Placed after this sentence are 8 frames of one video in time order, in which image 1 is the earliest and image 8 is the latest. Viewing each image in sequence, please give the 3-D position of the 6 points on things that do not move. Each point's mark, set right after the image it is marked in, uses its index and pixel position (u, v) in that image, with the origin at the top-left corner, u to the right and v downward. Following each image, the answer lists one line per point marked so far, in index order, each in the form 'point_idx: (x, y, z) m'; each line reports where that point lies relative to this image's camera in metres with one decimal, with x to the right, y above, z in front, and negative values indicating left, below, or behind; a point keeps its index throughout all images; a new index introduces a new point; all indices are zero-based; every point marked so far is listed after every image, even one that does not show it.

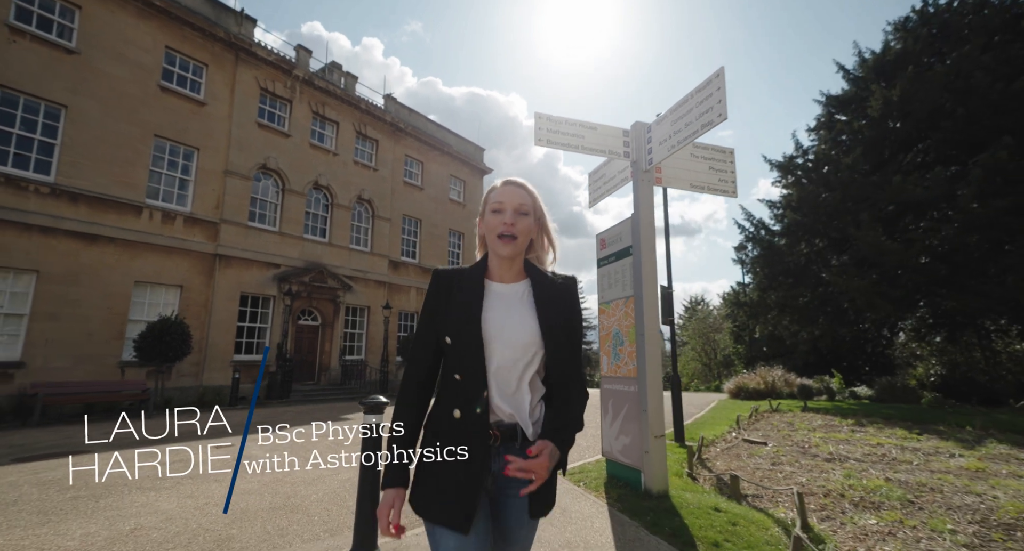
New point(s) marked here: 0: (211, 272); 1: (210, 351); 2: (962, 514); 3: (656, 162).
0: (-9.9, +0.1, +14.9) m
1: (-9.7, -2.4, +14.4) m
2: (+3.4, -1.8, +3.5) m
3: (+1.4, +1.1, +4.2) m
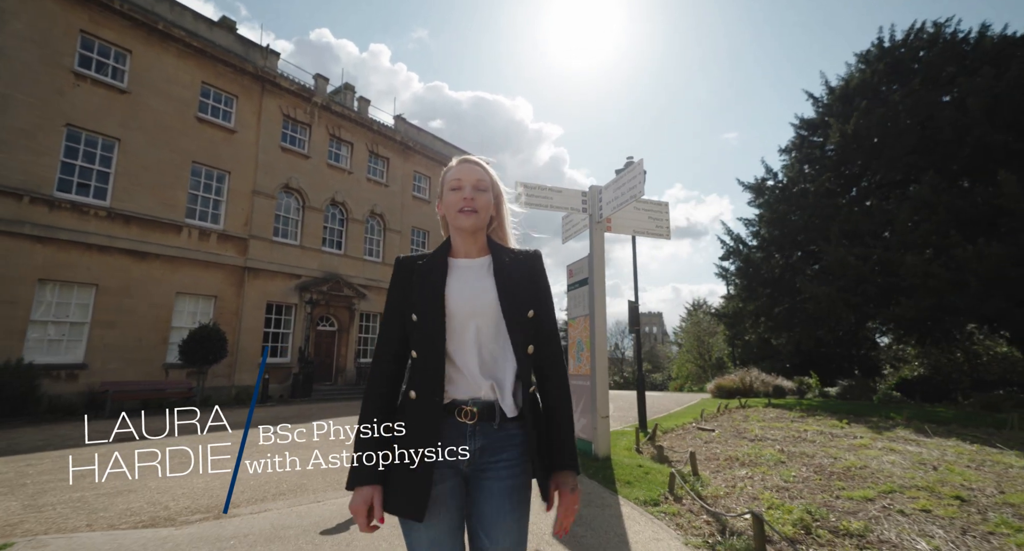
0: (-10.0, -0.3, +16.6) m
1: (-9.7, -2.8, +16.1) m
2: (+3.2, -2.1, +4.9) m
3: (+1.2, +0.8, +5.7) m
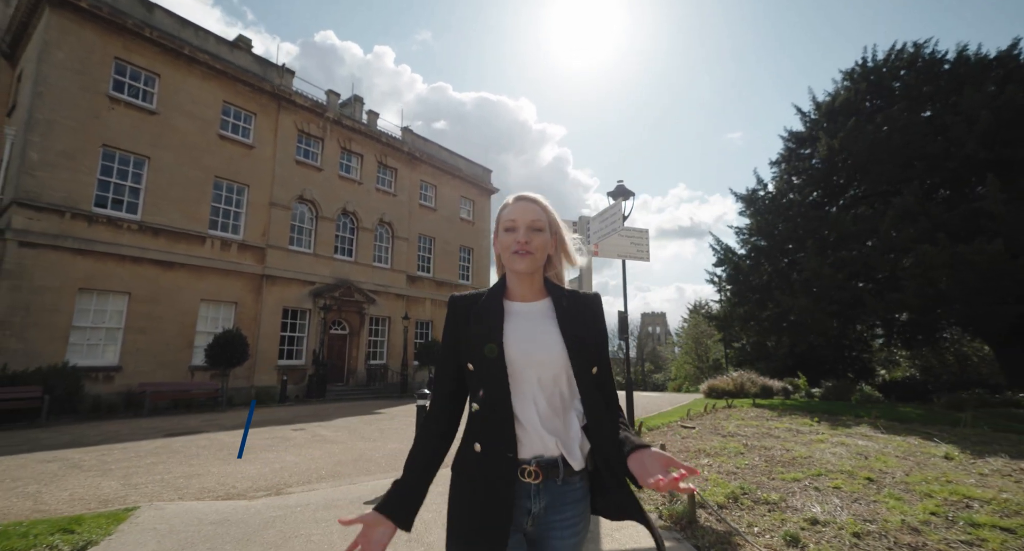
0: (-9.9, -0.6, +17.6) m
1: (-9.6, -3.1, +17.1) m
2: (+3.2, -2.4, +5.9) m
3: (+1.2, +0.5, +6.7) m
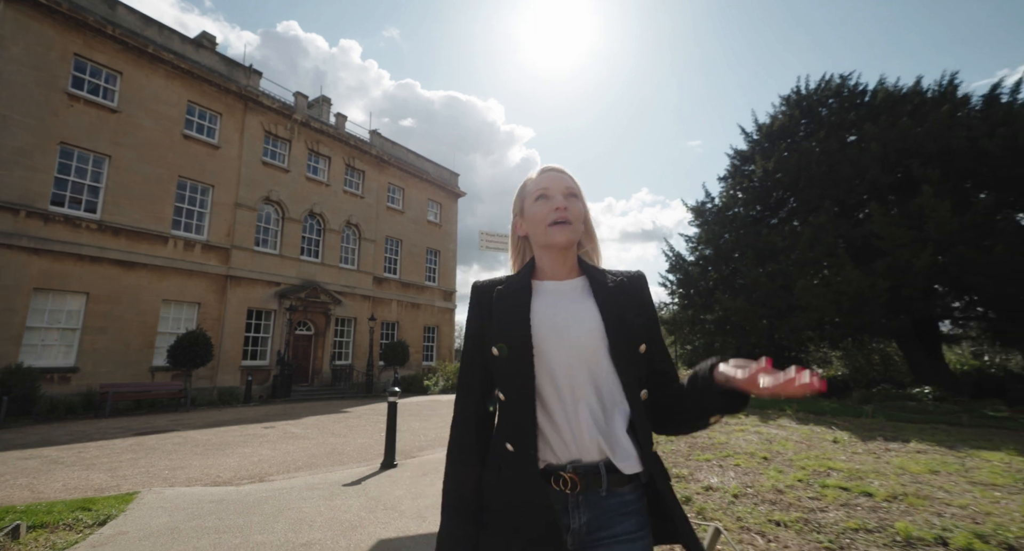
0: (-11.3, -0.6, +17.6) m
1: (-11.0, -3.1, +17.1) m
2: (+2.6, -2.6, +6.9) m
3: (+0.6, +0.3, +7.5) m
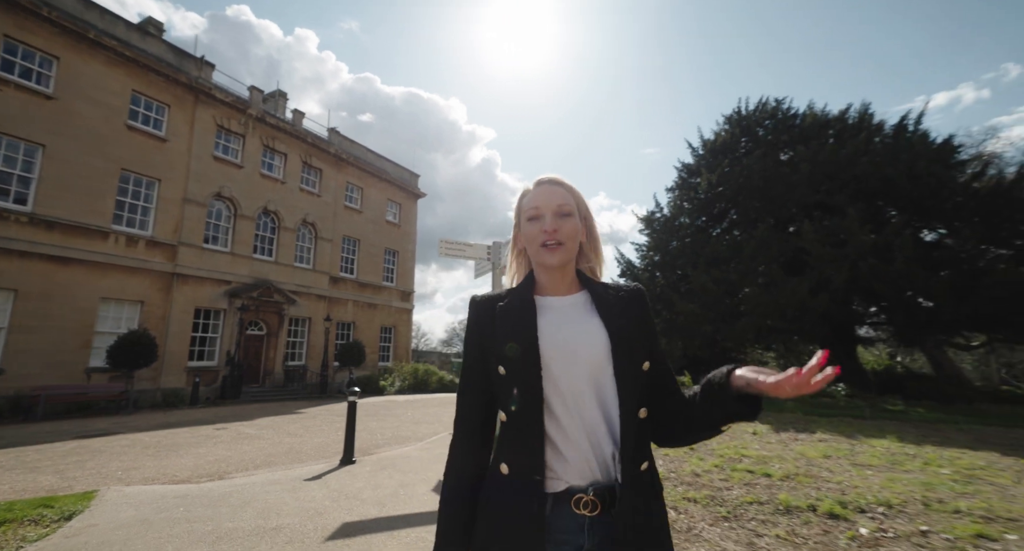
0: (-12.9, -0.5, +17.0) m
1: (-12.6, -3.1, +16.5) m
2: (+1.9, -2.7, +7.5) m
3: (-0.2, +0.2, +8.0) m
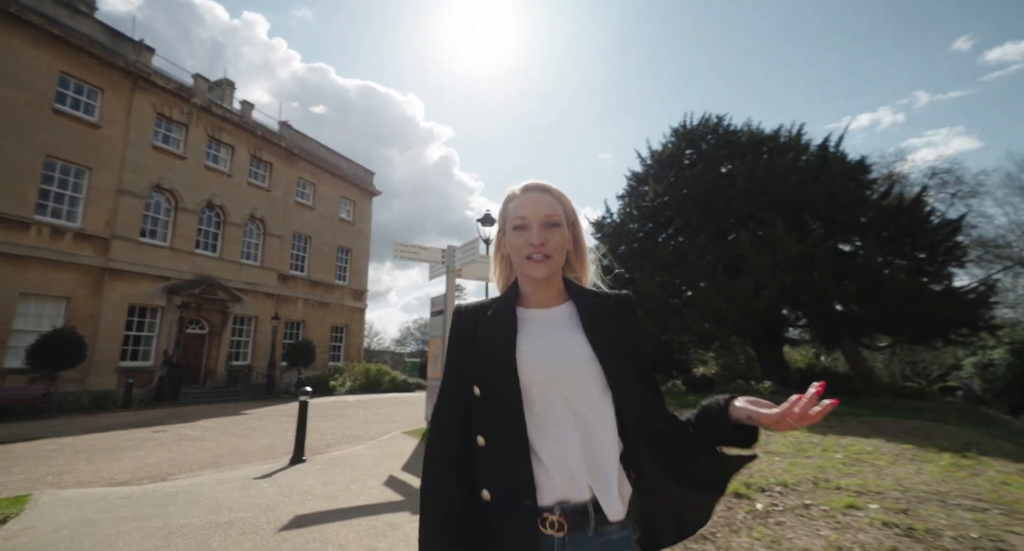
0: (-14.6, -0.3, +16.0) m
1: (-14.3, -2.9, +15.5) m
2: (+1.0, -2.8, +8.0) m
3: (-1.0, +0.2, +8.2) m
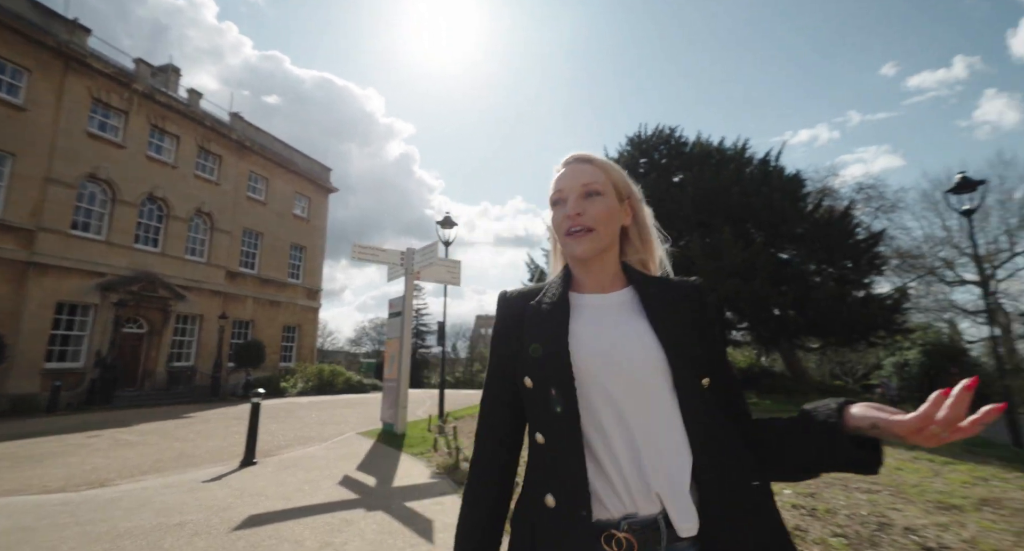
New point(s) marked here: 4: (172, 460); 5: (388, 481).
0: (-16.0, -0.2, +14.8) m
1: (-15.7, -2.7, +14.4) m
2: (+0.2, -2.9, +8.3) m
3: (-1.8, +0.1, +8.3) m
4: (-5.2, -2.8, +6.8) m
5: (-1.4, -2.4, +5.2) m
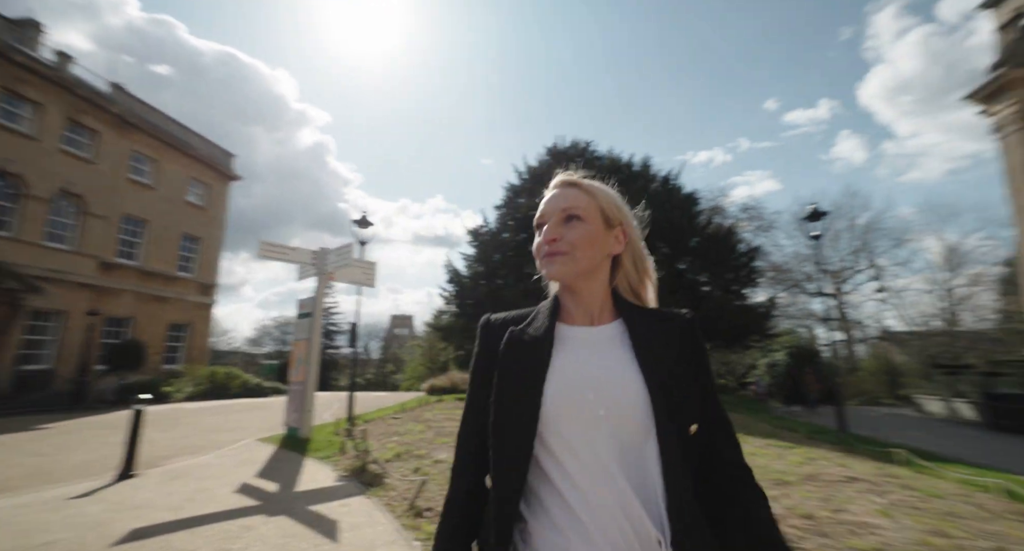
0: (-18.5, +0.3, +11.9) m
1: (-18.2, -2.3, +11.5) m
2: (-1.5, -2.9, +8.4) m
3: (-3.3, +0.1, +8.1) m
4: (-6.5, -2.7, +6.0) m
5: (-2.5, -2.4, +5.1) m
